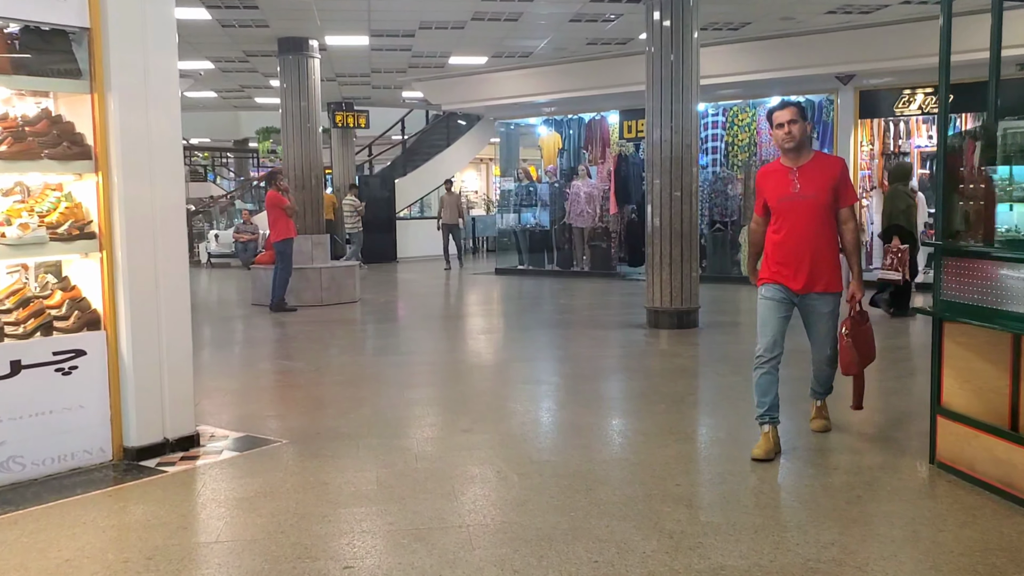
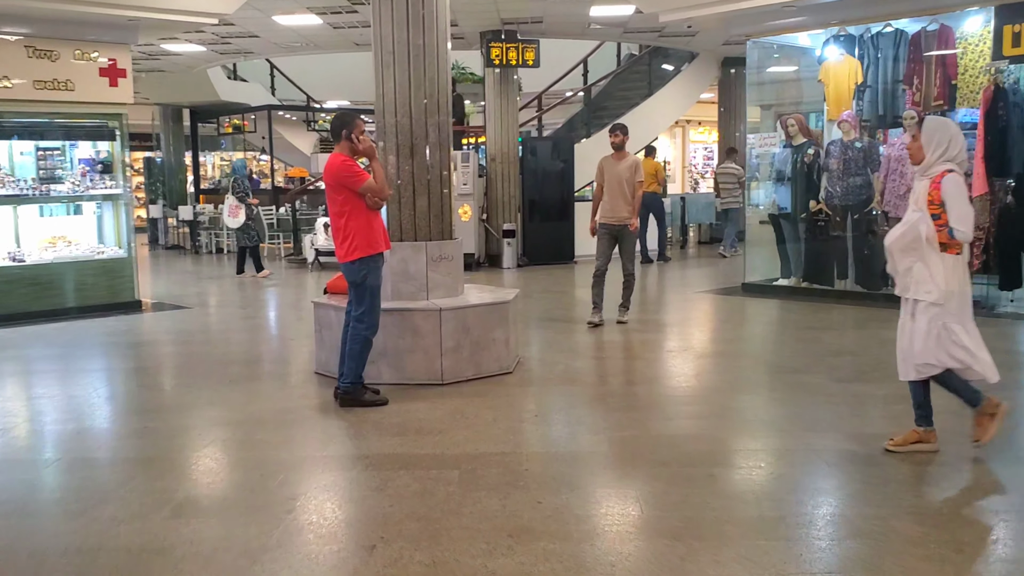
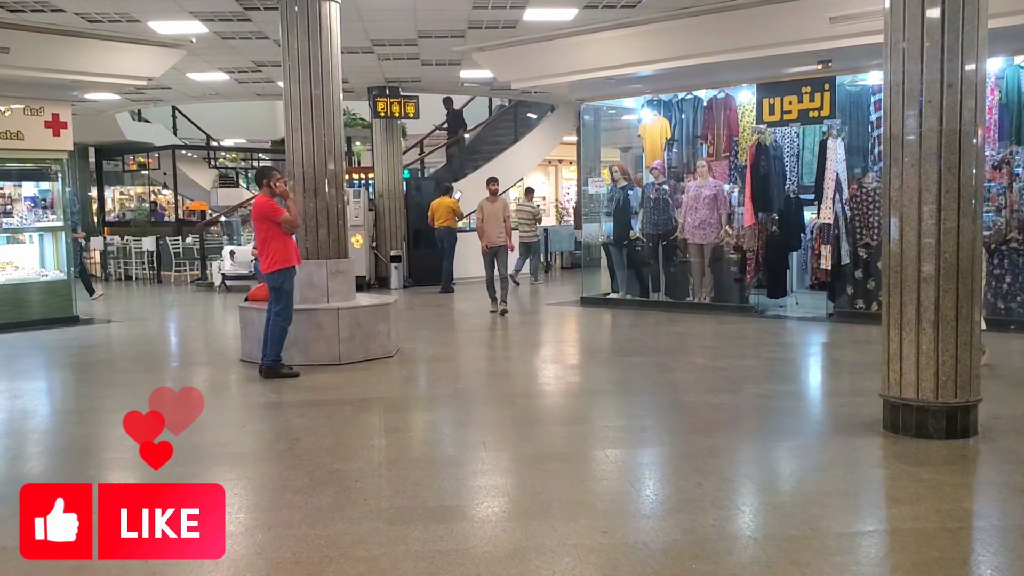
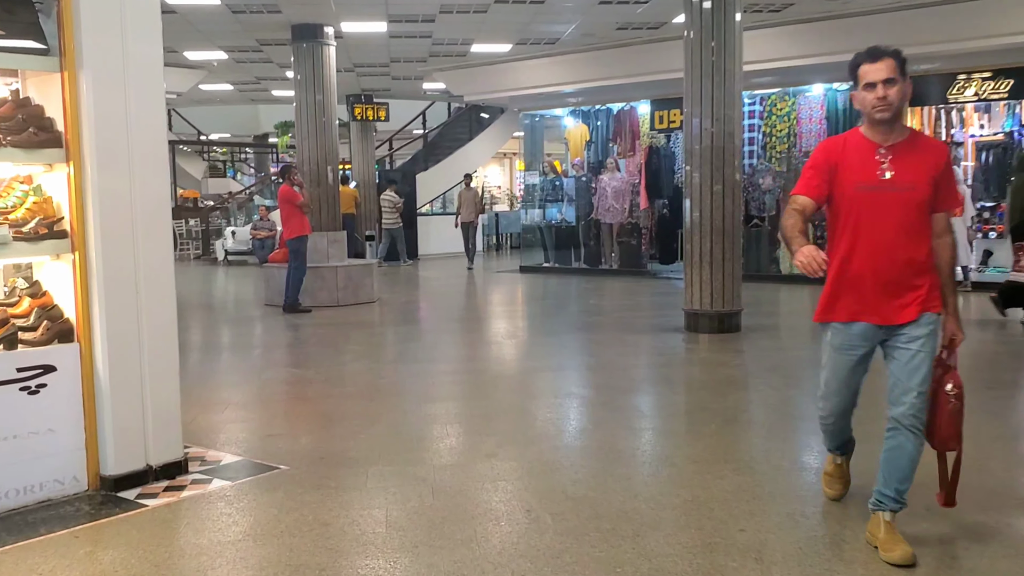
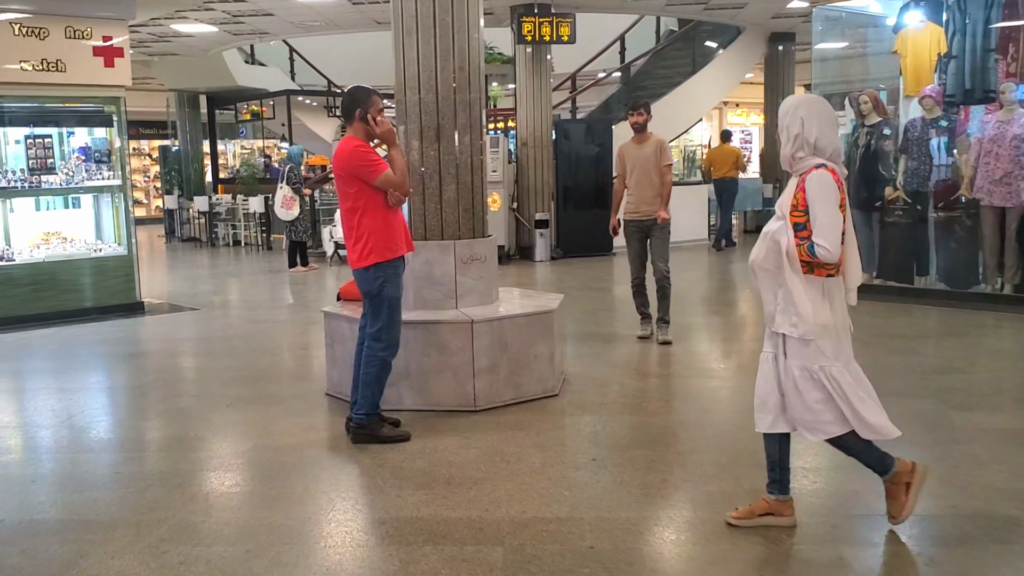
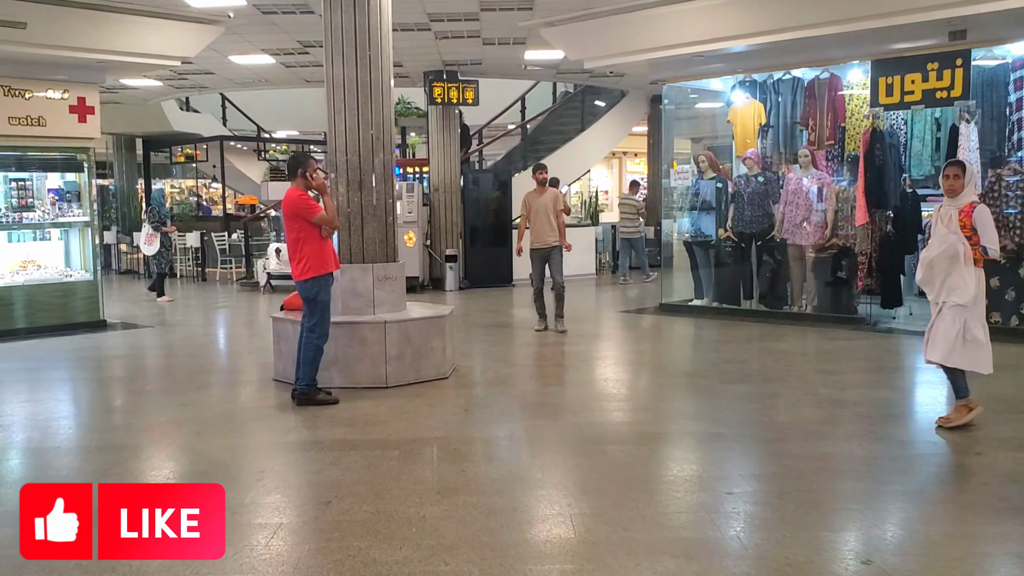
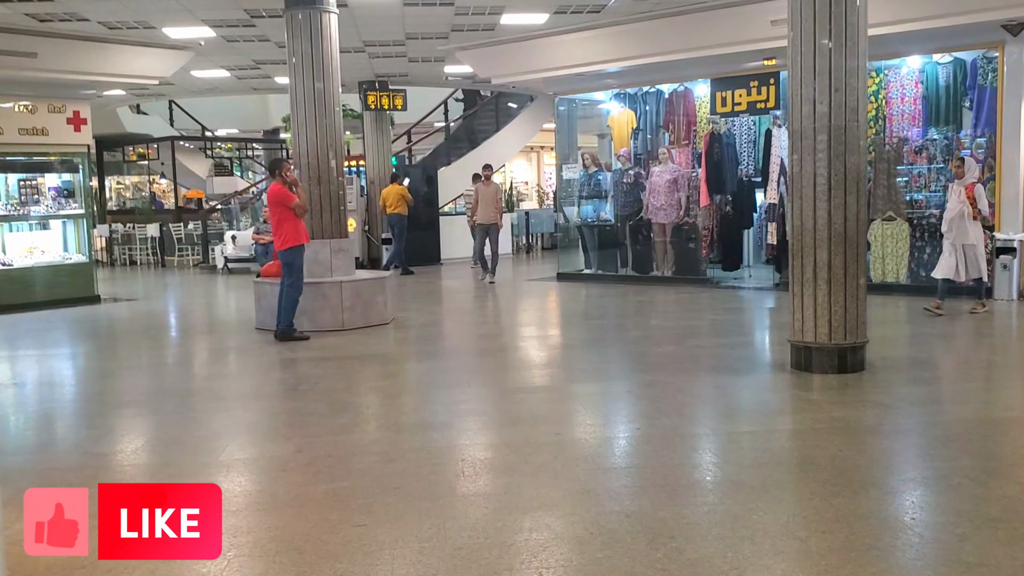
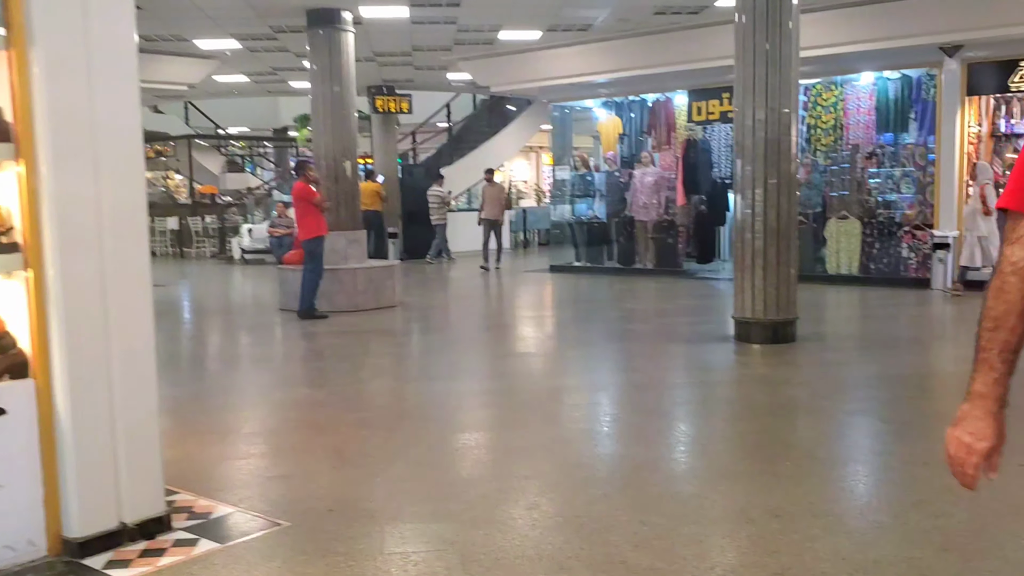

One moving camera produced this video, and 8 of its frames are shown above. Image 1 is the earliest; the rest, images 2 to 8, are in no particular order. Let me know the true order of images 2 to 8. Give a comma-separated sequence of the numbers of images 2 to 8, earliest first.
4, 8, 7, 3, 6, 2, 5
